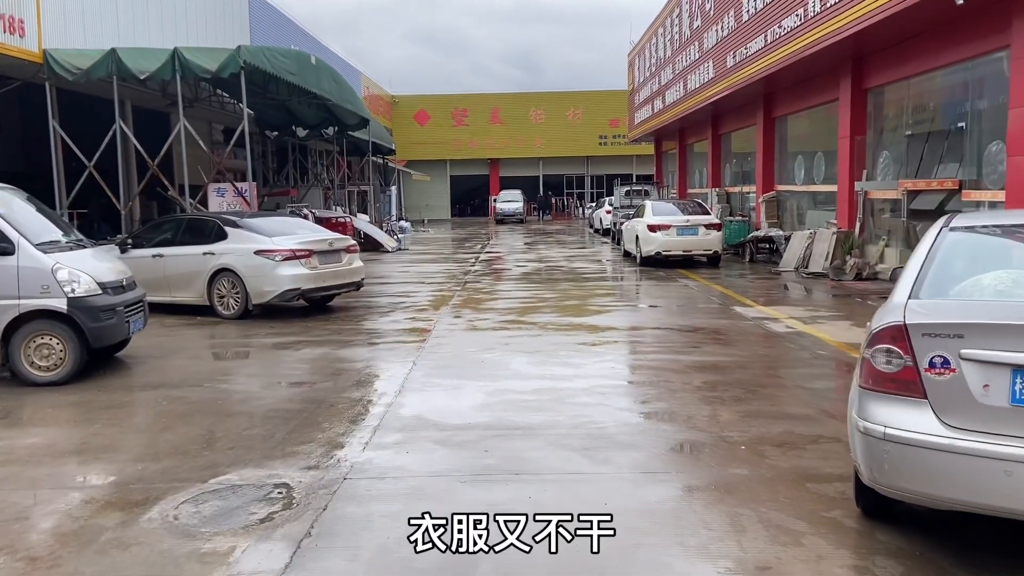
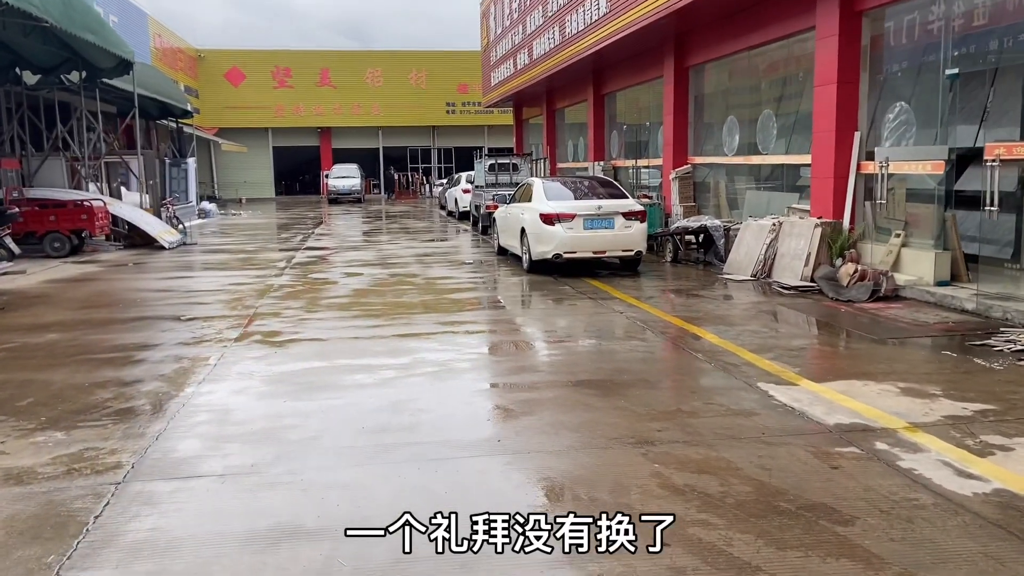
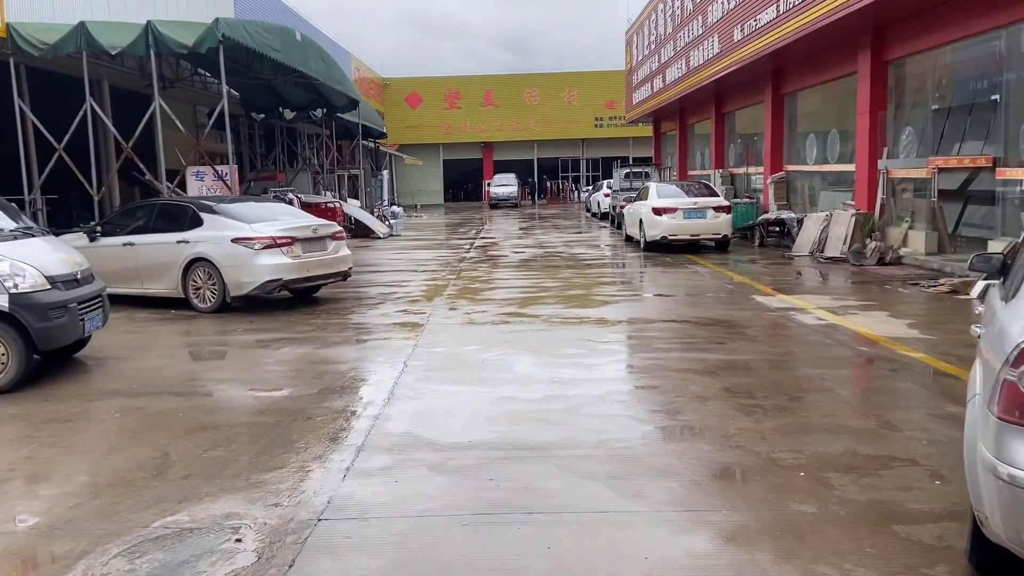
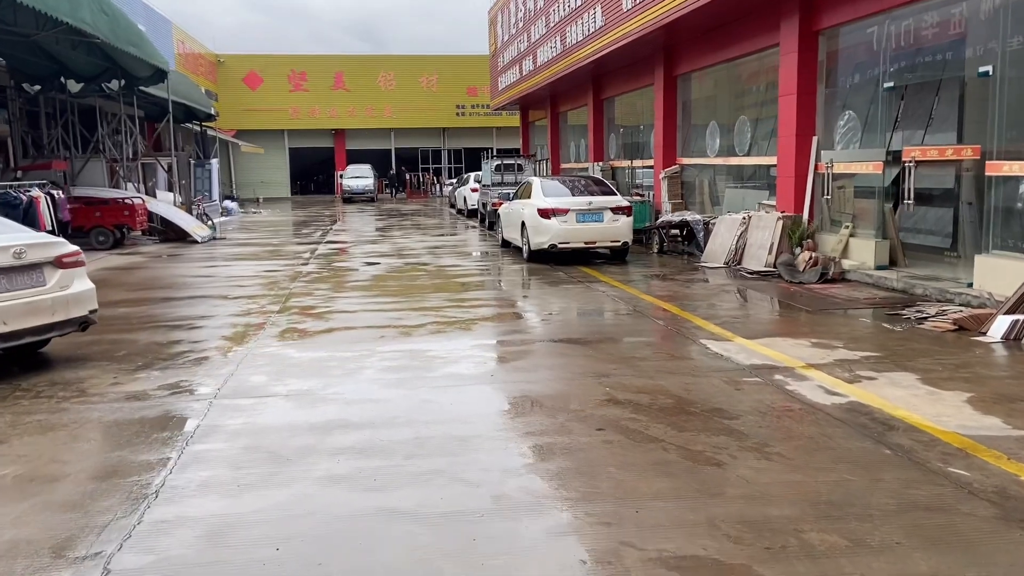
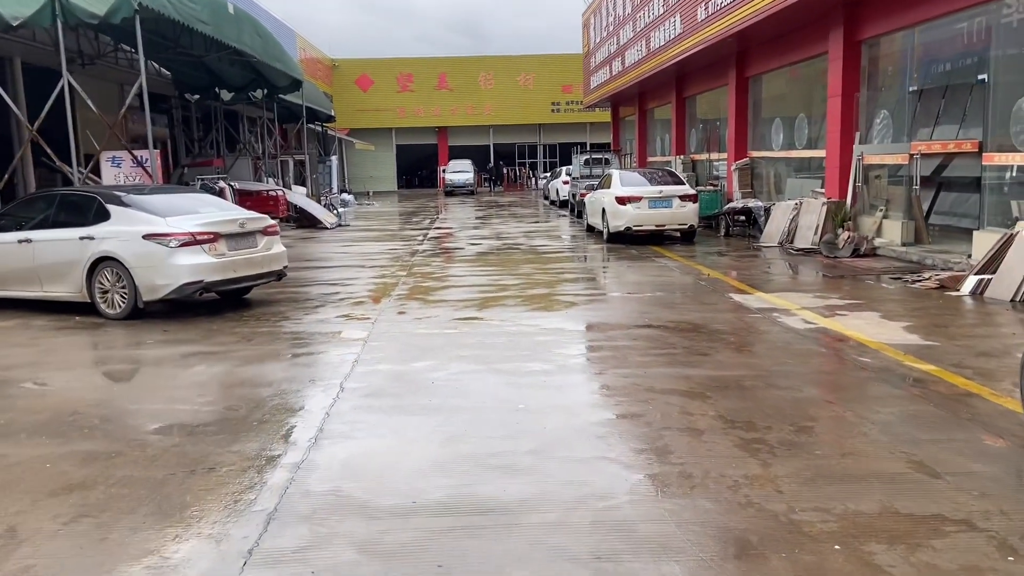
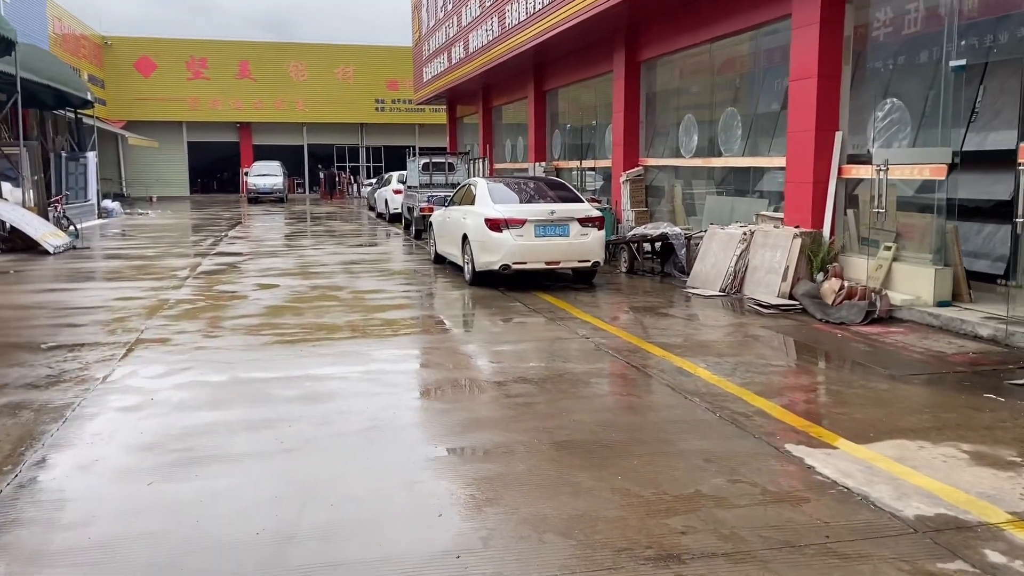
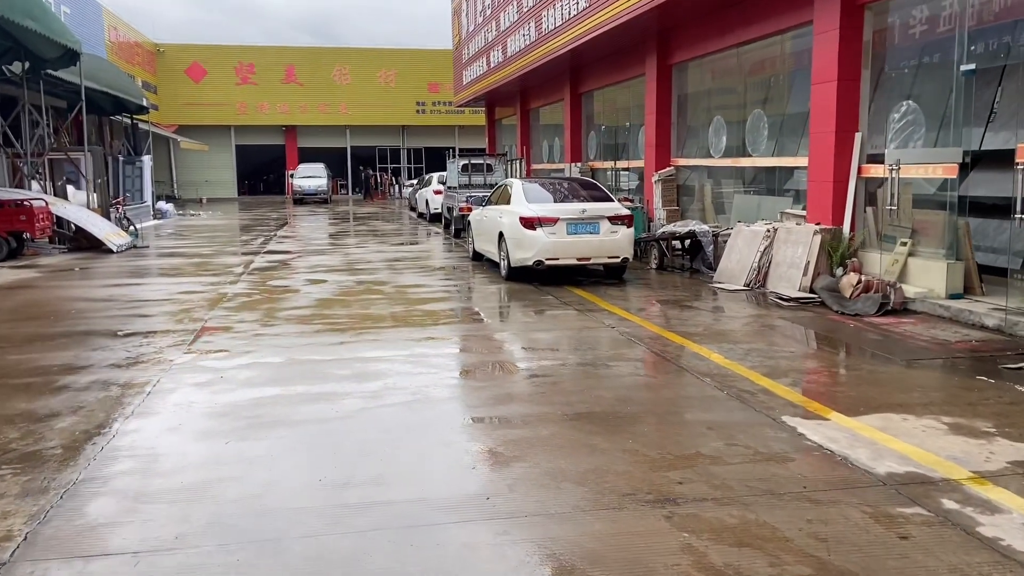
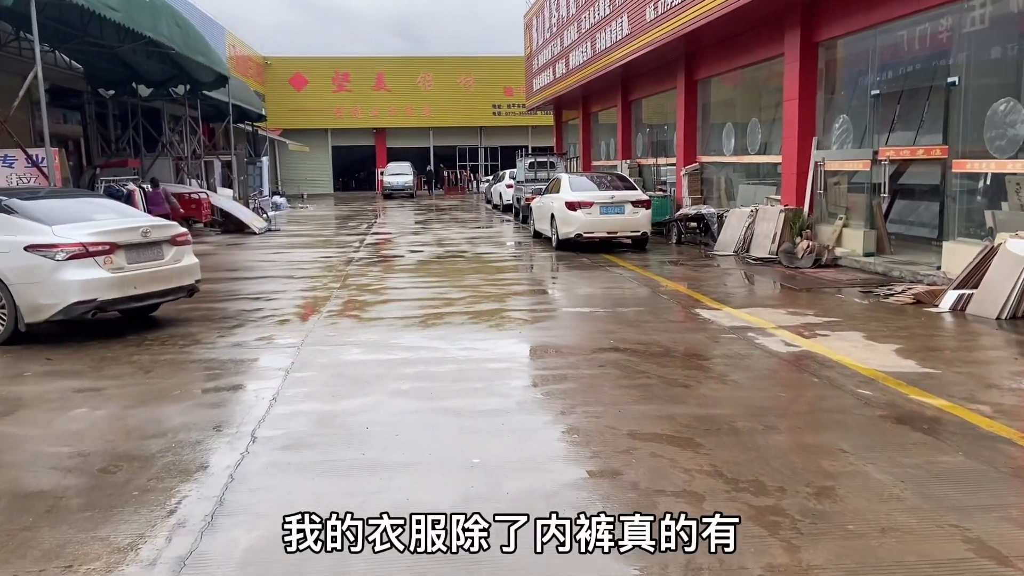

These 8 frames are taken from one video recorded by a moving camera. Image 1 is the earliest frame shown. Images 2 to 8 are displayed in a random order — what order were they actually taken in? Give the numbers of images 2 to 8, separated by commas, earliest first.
3, 5, 8, 4, 2, 7, 6
